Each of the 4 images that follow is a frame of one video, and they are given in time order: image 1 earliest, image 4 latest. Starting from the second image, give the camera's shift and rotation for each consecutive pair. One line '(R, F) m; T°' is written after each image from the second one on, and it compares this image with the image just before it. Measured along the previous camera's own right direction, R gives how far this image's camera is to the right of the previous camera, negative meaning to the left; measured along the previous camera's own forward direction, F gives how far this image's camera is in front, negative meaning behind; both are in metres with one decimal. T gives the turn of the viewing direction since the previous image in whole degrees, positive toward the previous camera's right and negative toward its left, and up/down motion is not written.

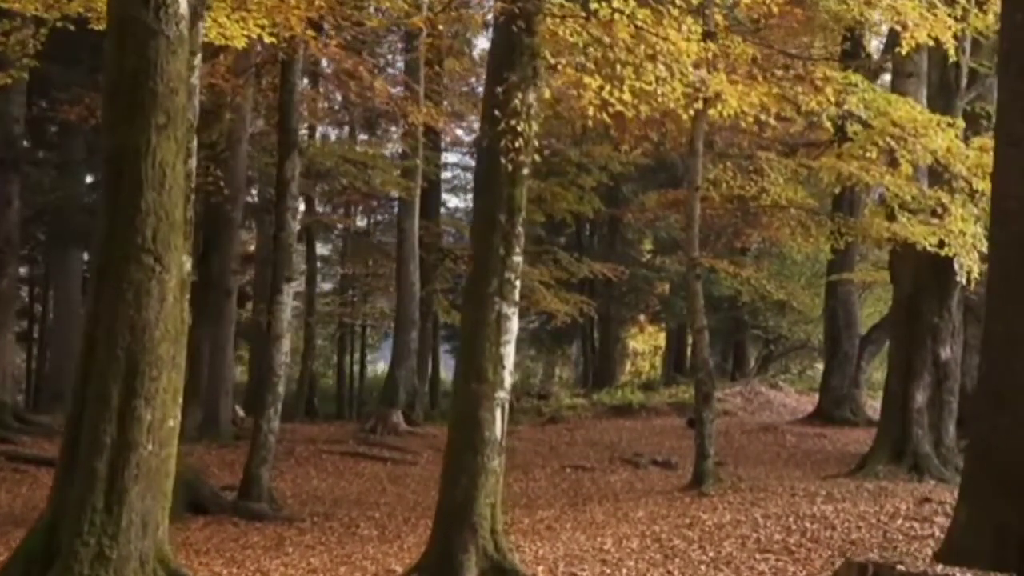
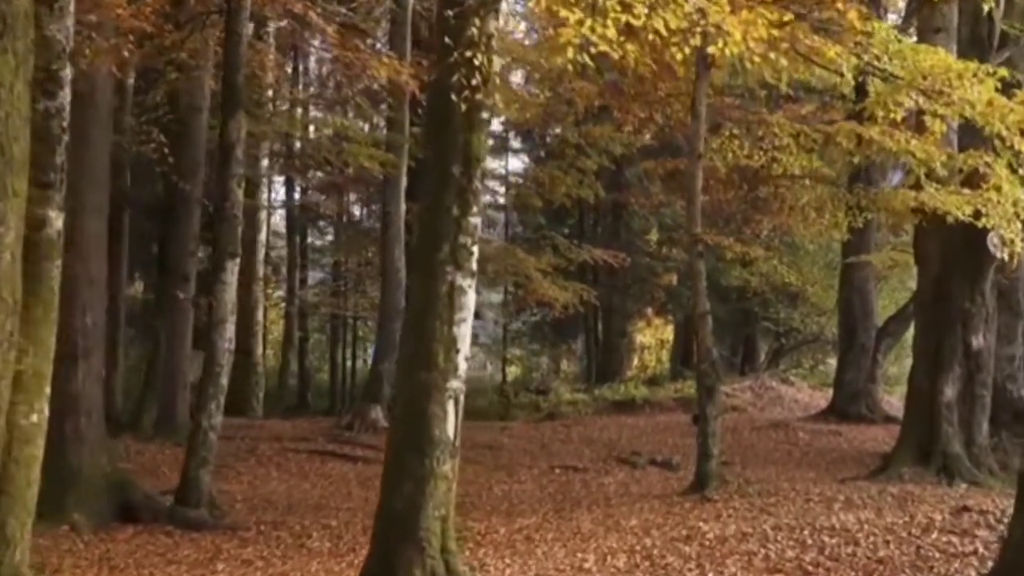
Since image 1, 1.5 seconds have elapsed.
(+0.4, +1.9) m; 0°
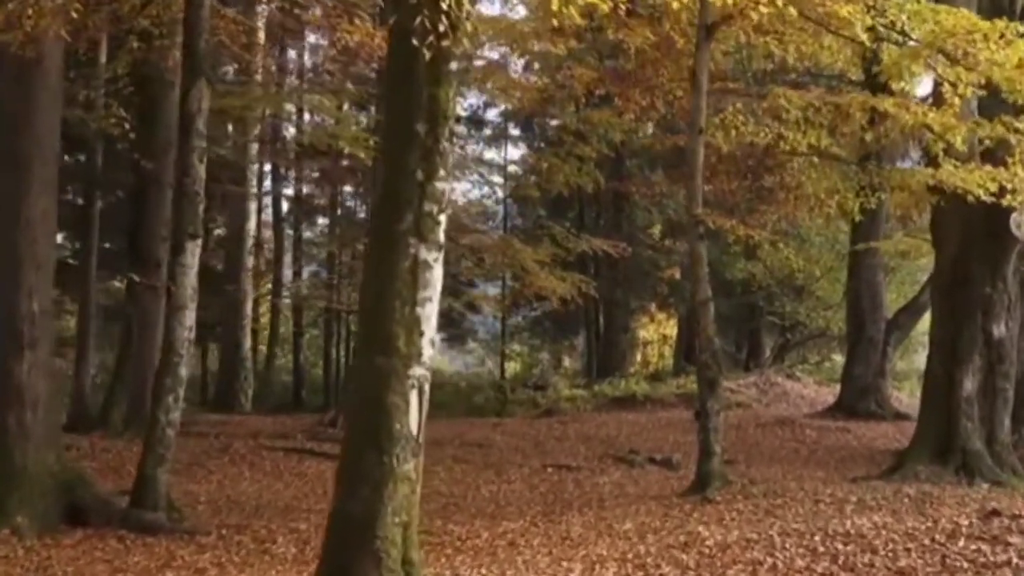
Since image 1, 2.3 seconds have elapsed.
(+0.2, +1.1) m; 0°
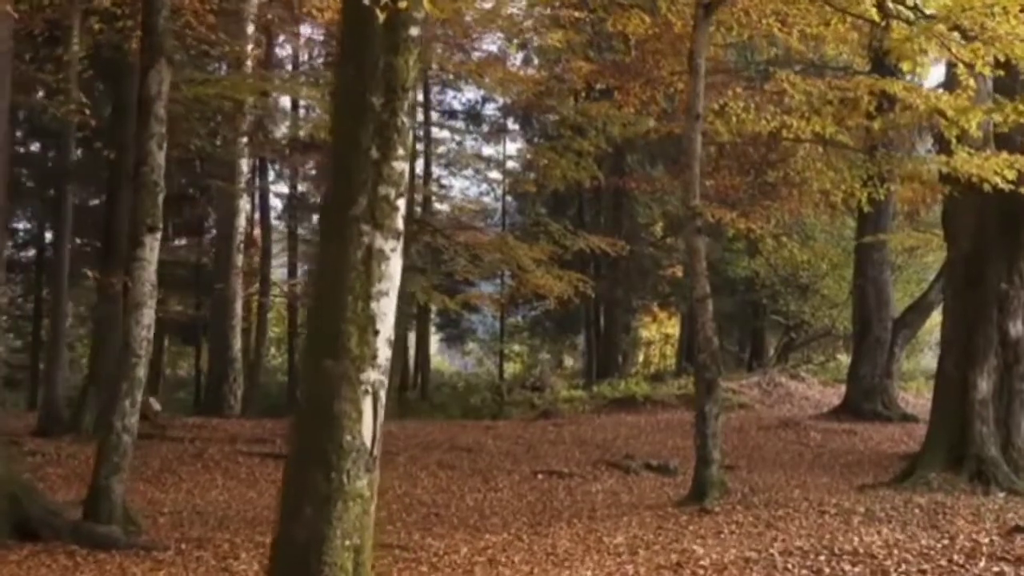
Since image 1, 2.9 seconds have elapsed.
(+0.2, +0.9) m; 0°
